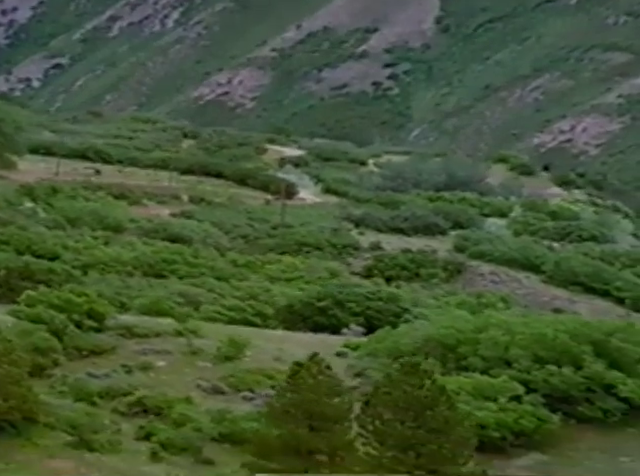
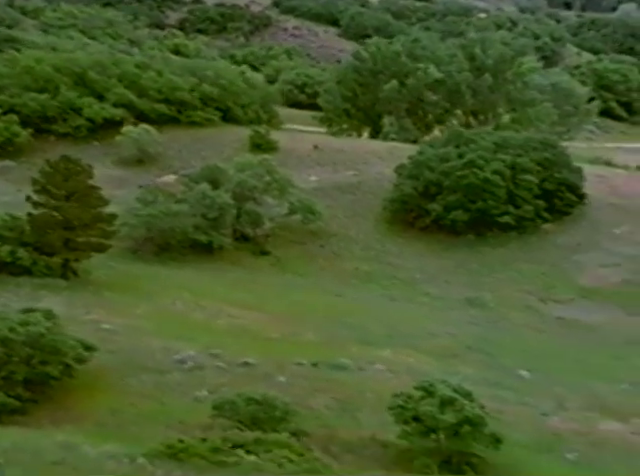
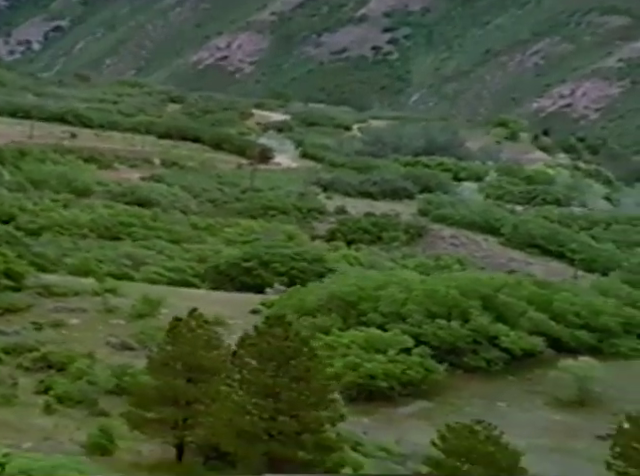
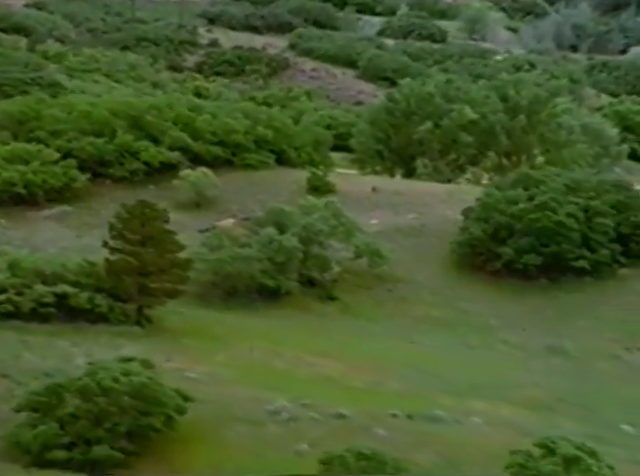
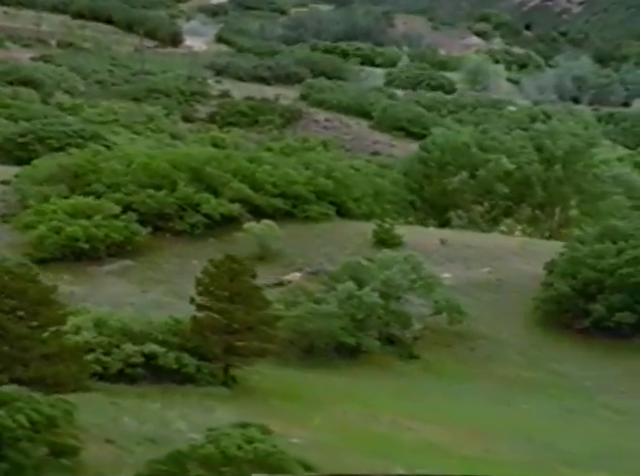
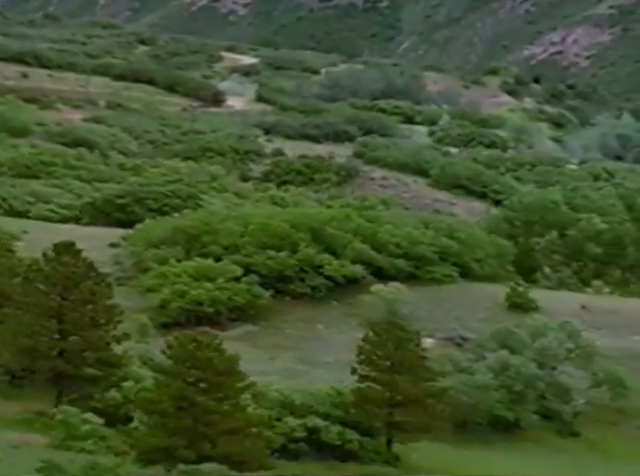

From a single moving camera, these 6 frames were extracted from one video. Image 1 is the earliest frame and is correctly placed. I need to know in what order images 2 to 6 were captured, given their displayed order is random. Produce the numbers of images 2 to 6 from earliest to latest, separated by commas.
3, 6, 5, 4, 2
